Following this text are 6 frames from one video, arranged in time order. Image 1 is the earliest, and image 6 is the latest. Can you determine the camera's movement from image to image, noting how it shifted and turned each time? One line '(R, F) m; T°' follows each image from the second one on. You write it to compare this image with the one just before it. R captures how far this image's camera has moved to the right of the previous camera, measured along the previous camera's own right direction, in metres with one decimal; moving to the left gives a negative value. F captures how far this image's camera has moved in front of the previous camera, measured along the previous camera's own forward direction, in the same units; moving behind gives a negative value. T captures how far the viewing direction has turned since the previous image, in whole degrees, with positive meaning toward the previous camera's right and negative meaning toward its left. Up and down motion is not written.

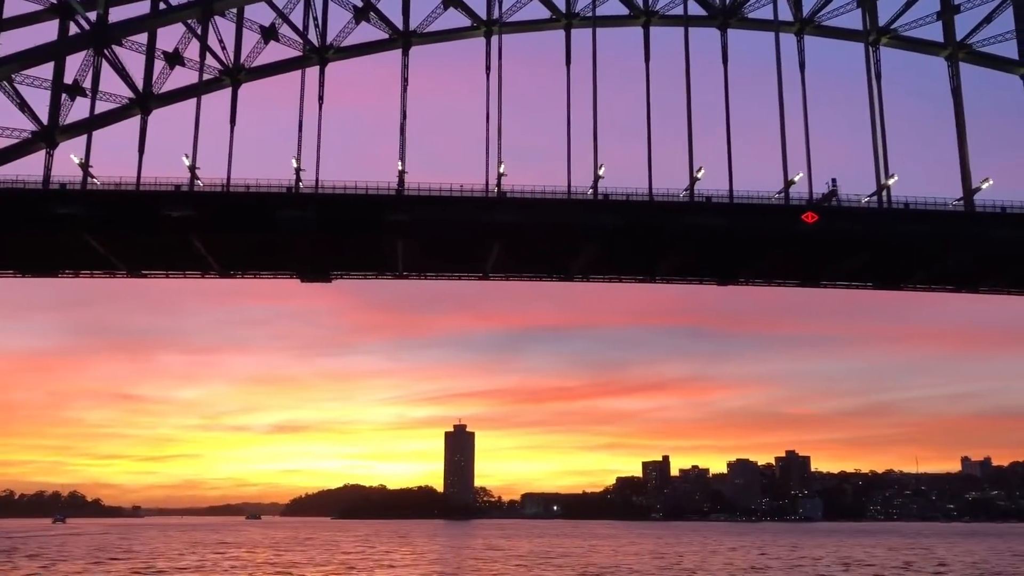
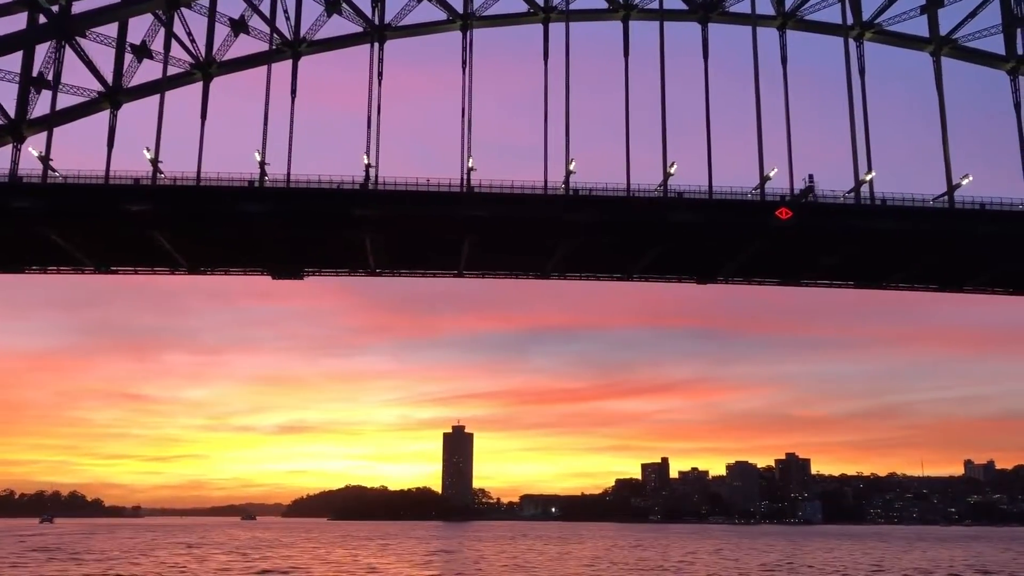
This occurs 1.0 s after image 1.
(+1.6, +0.8) m; 0°
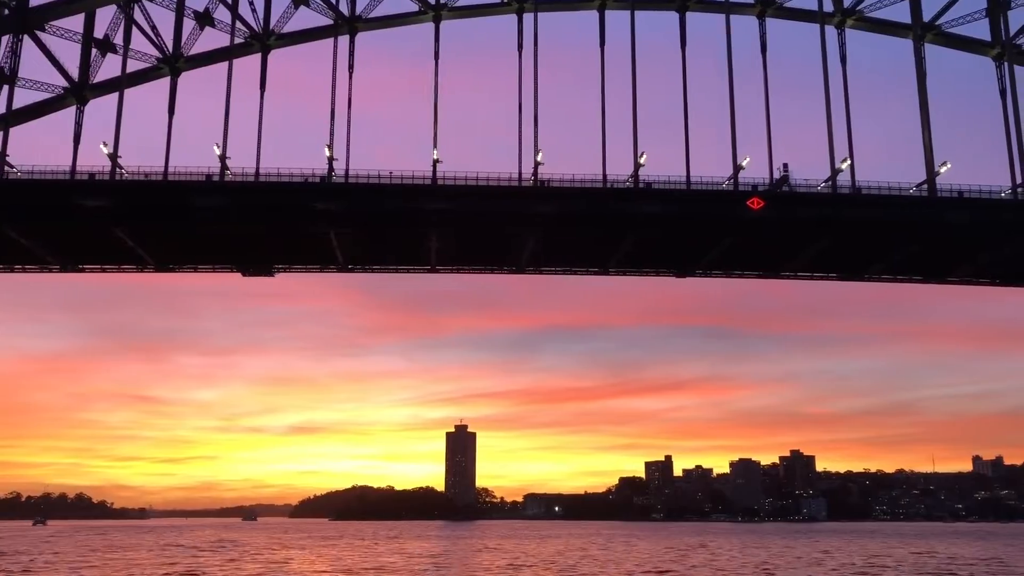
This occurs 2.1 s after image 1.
(+1.8, +0.9) m; -1°
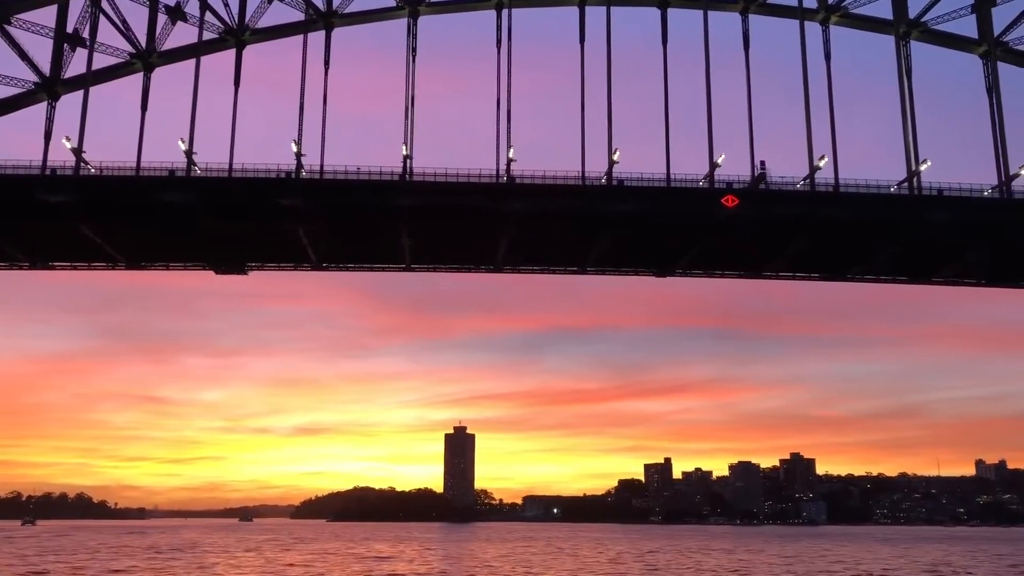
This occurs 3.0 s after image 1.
(+1.5, +0.7) m; 0°
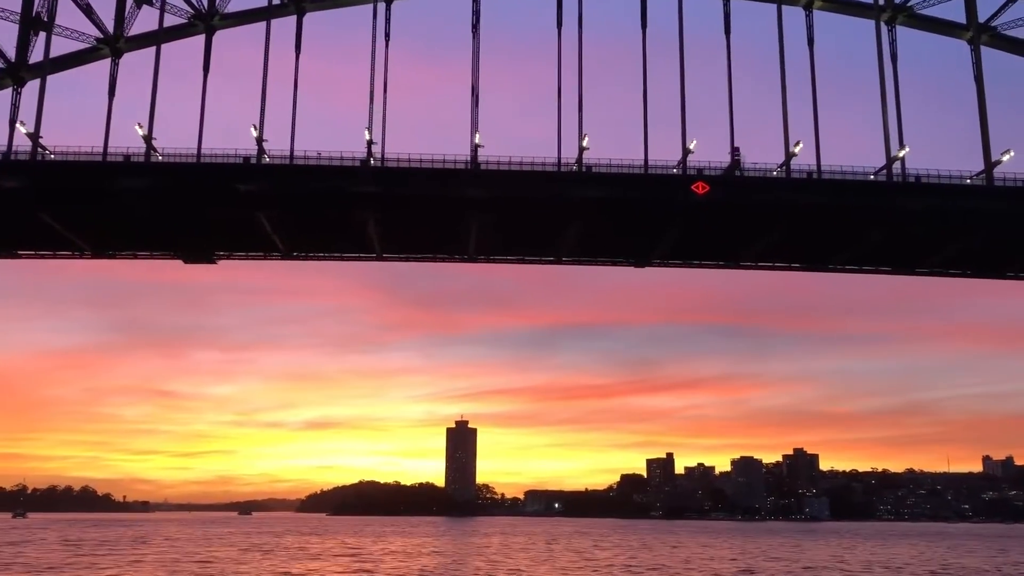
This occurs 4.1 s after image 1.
(+1.8, +0.9) m; -1°
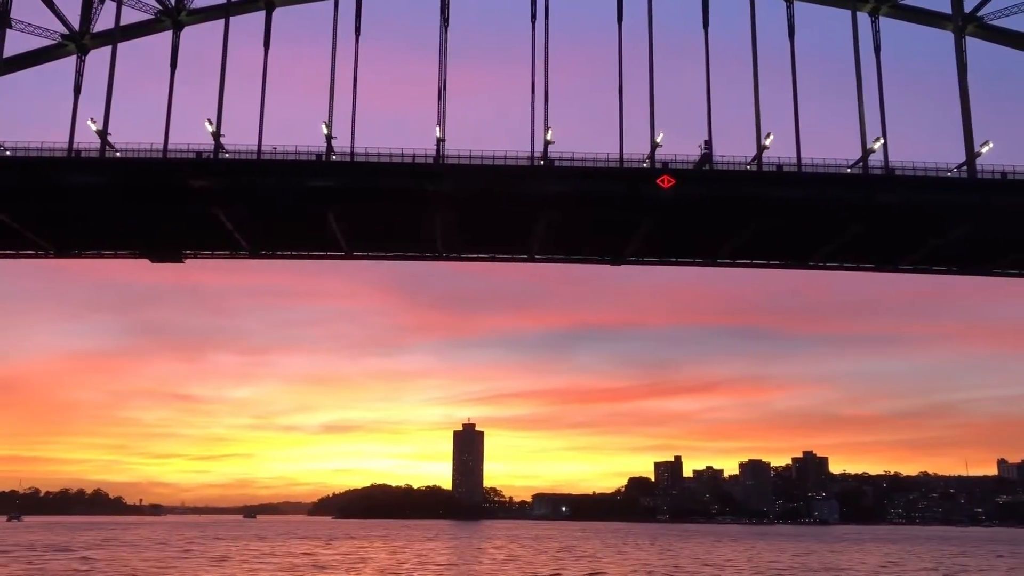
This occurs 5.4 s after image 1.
(+2.1, +1.0) m; -1°
